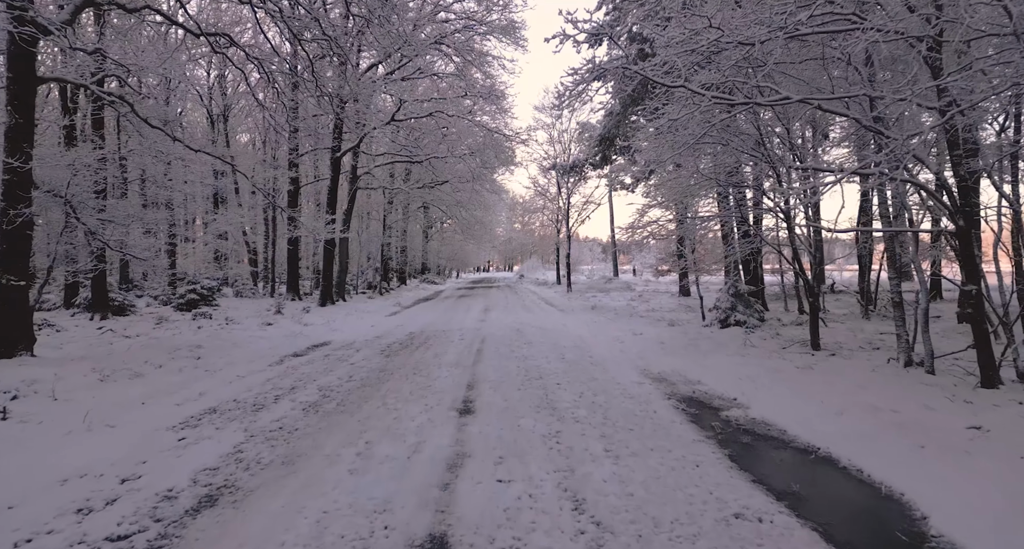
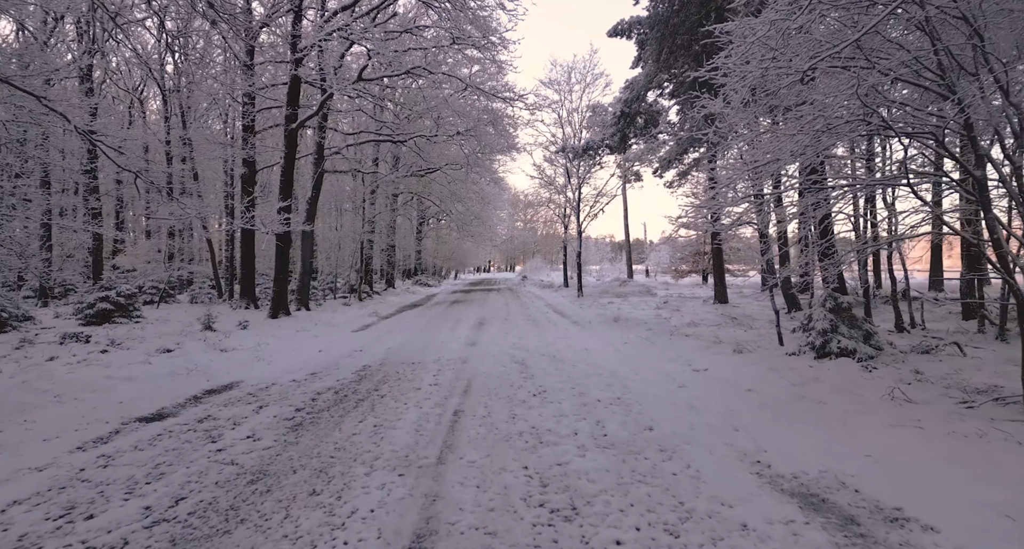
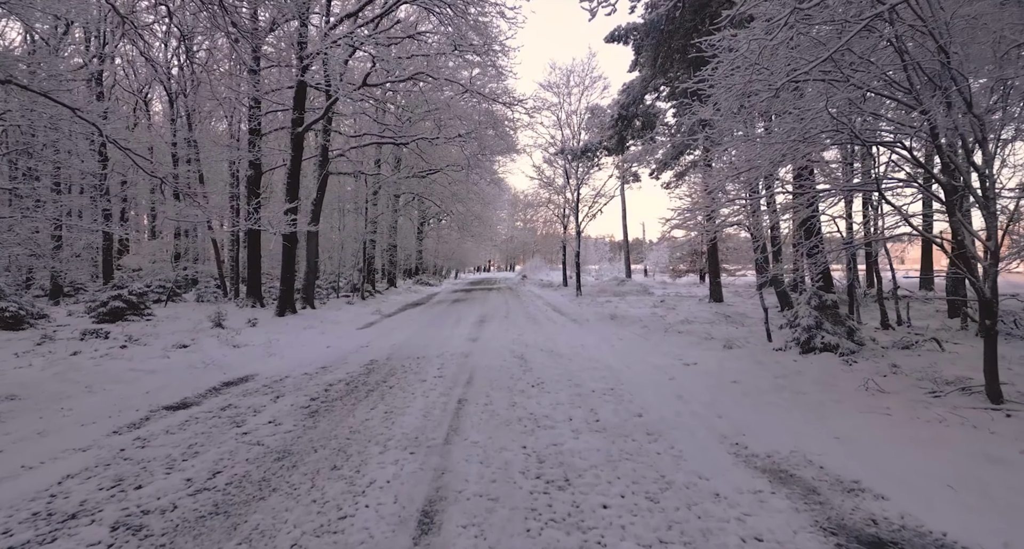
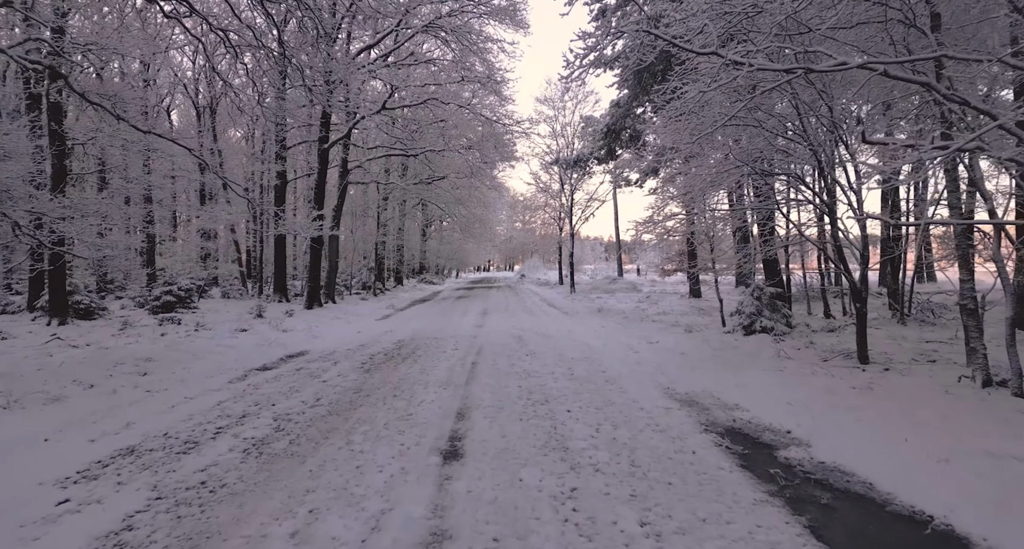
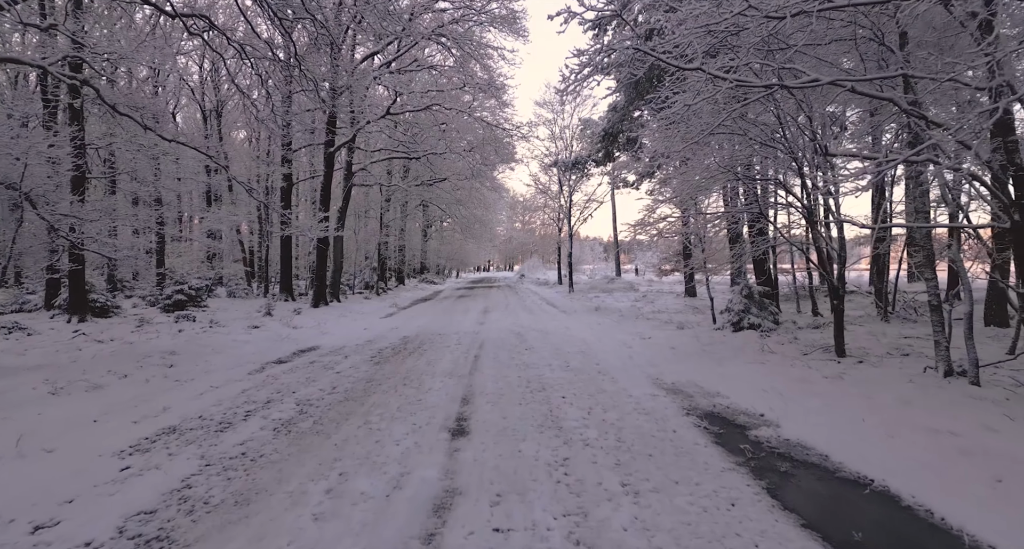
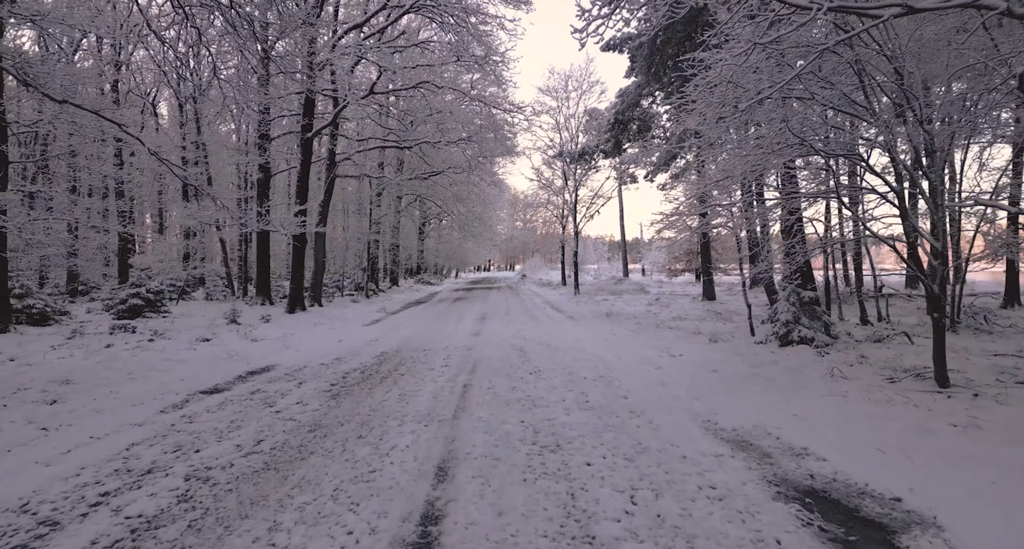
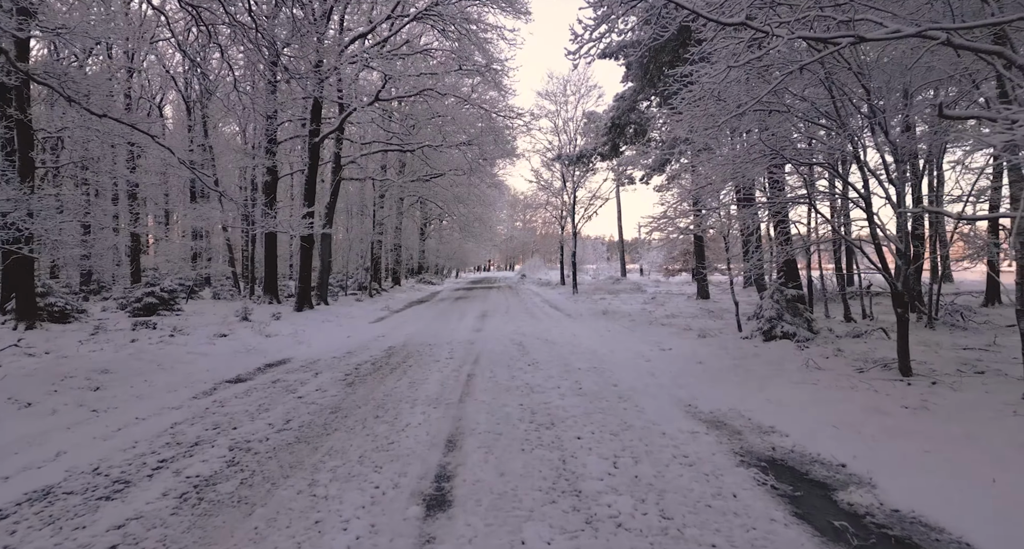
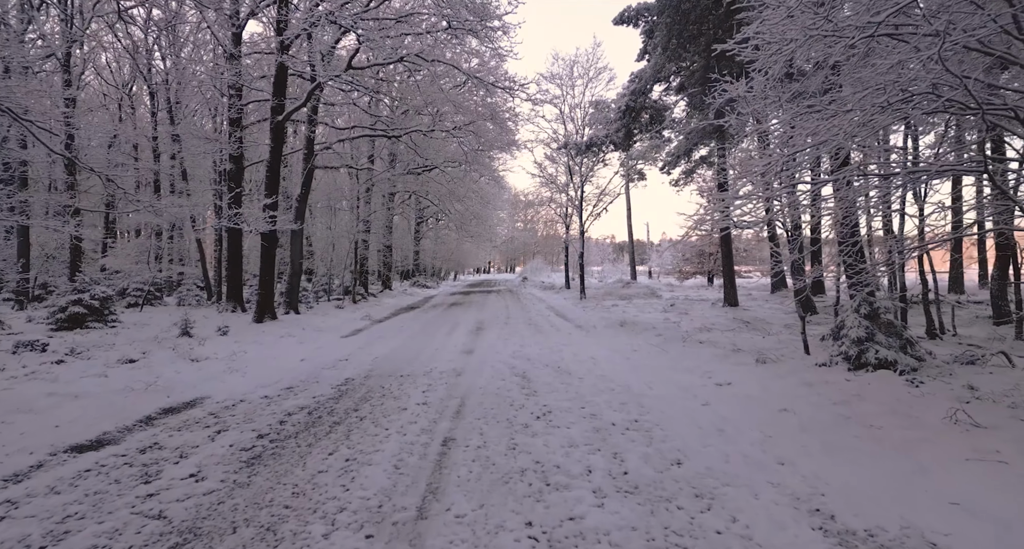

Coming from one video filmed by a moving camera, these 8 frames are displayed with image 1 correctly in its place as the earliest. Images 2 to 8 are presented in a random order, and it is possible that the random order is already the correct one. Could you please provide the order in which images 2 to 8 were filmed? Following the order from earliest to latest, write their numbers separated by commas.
5, 4, 7, 6, 3, 2, 8
